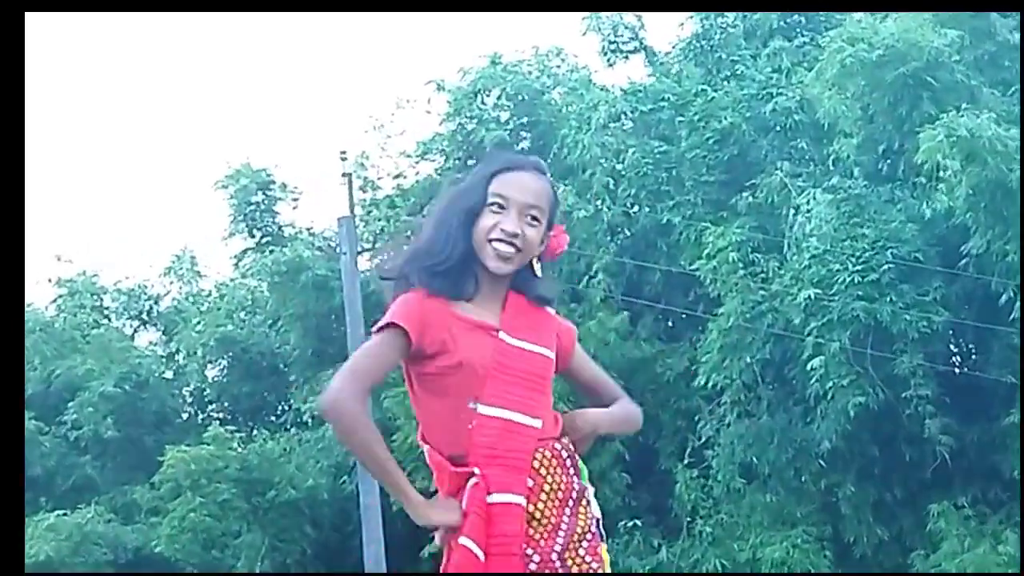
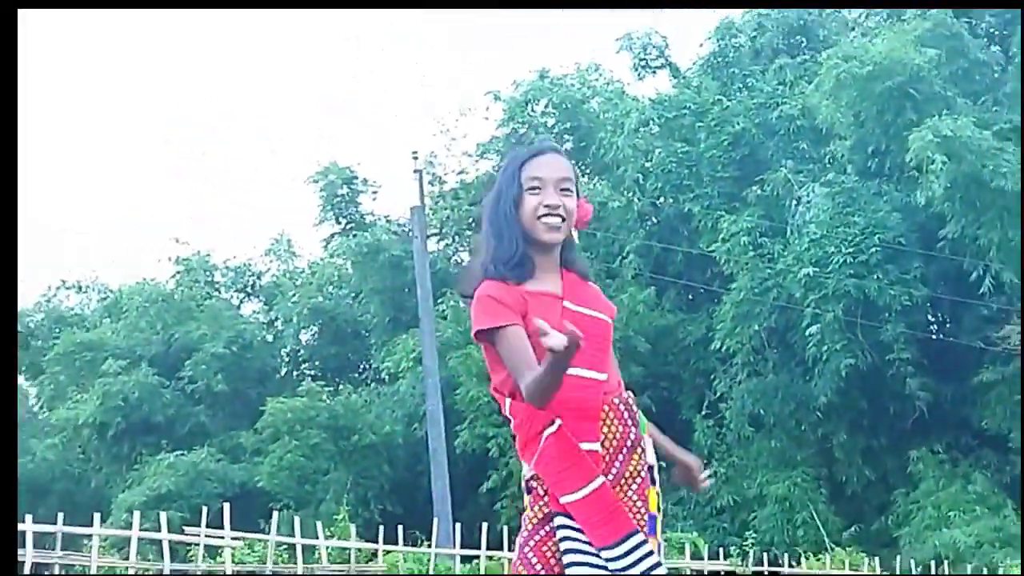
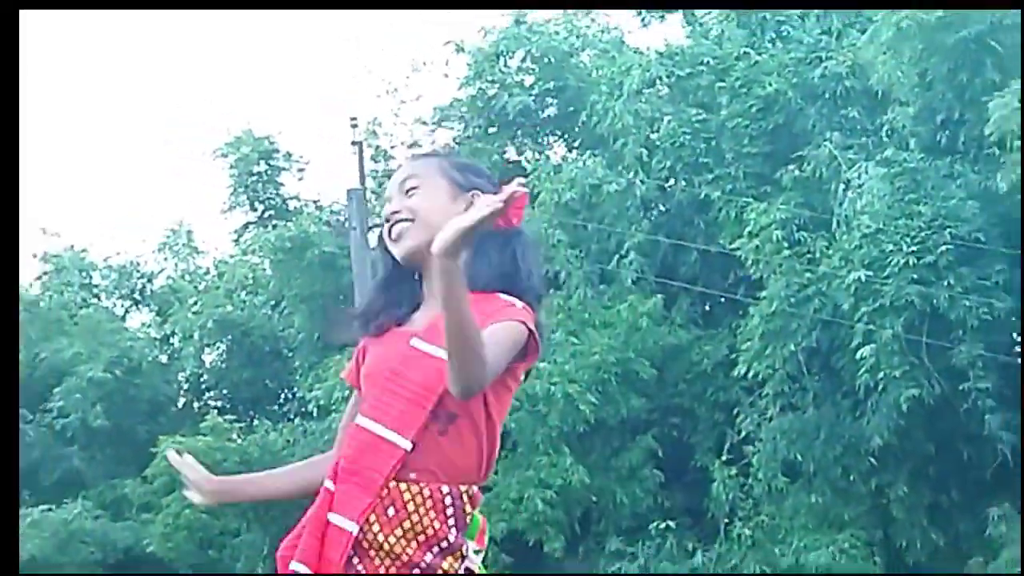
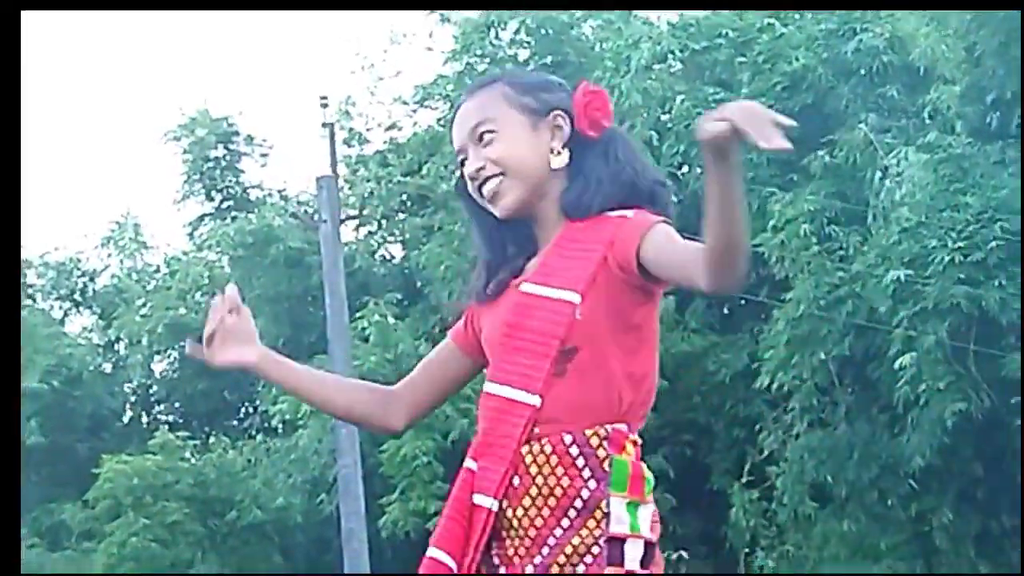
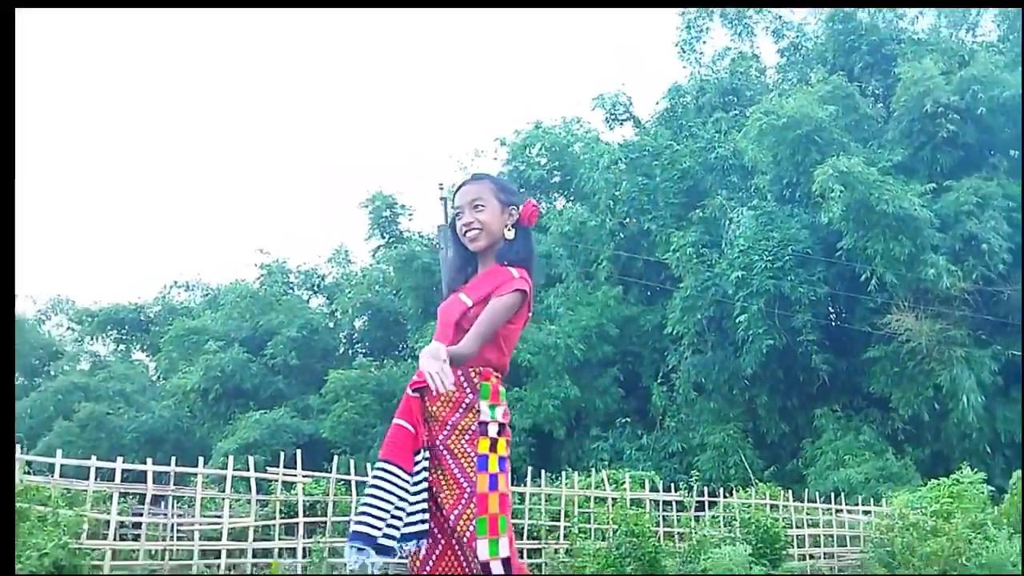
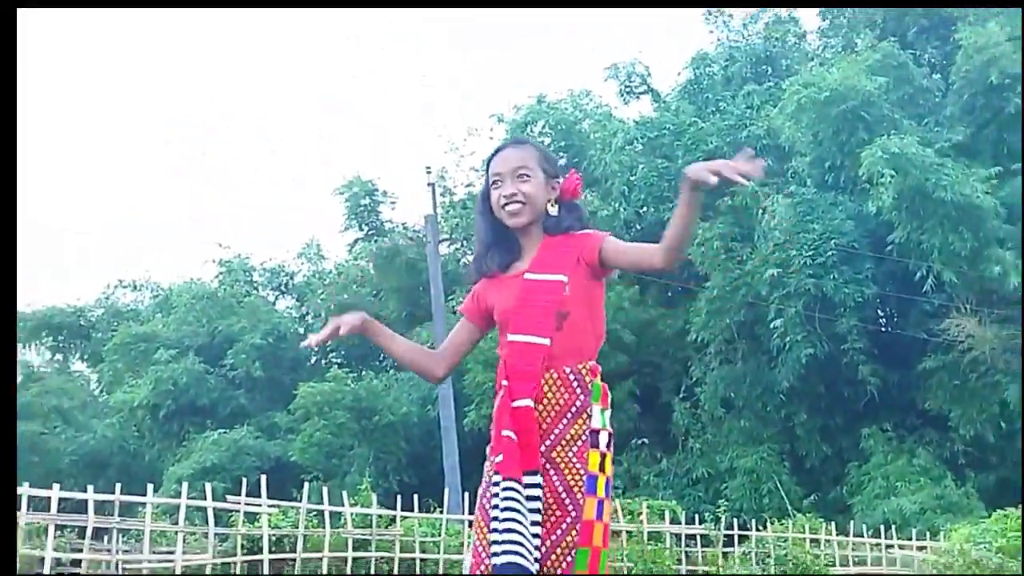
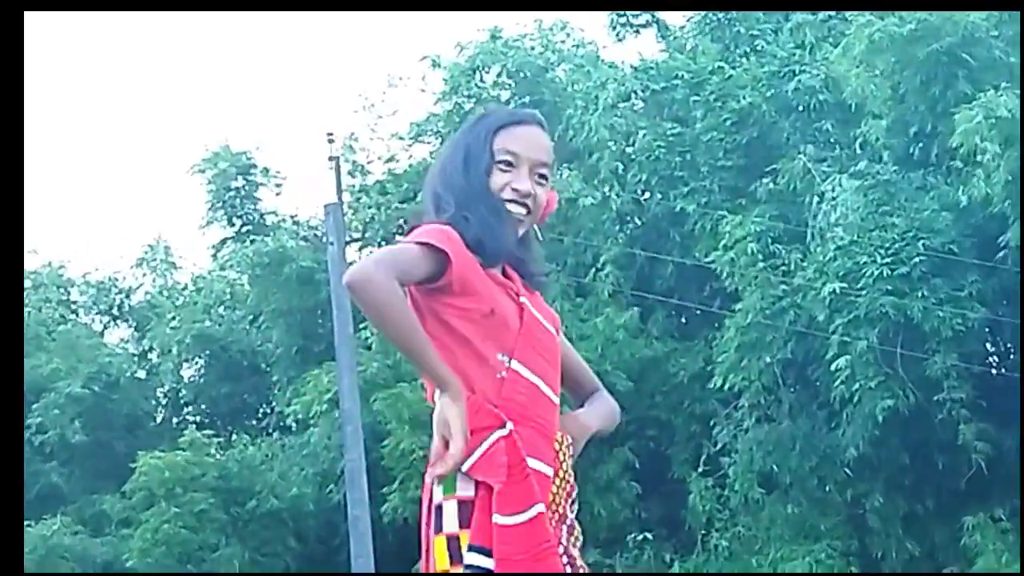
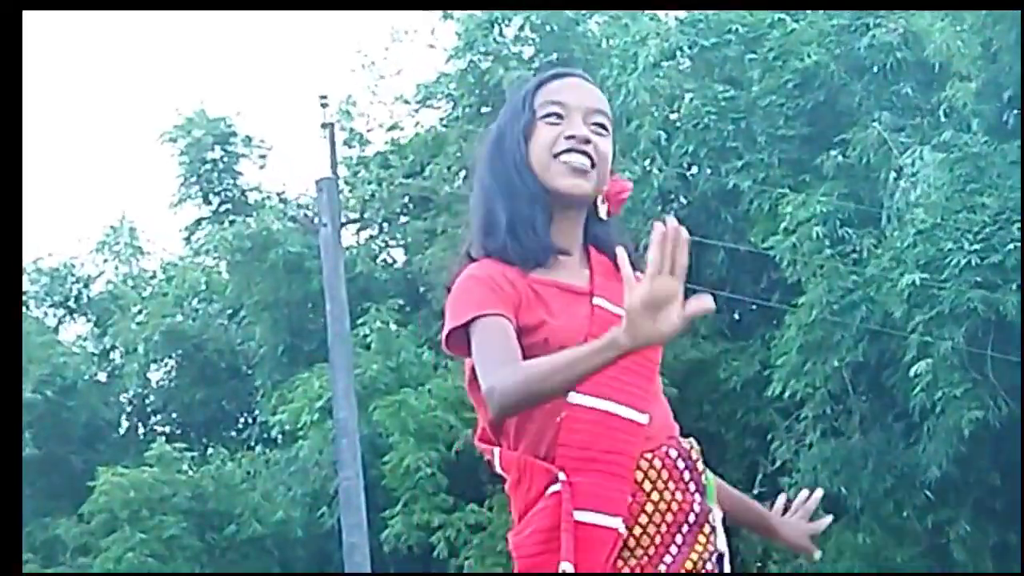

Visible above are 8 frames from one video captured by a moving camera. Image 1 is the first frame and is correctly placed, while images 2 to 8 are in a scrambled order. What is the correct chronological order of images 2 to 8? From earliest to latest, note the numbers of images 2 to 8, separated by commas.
7, 8, 4, 3, 2, 6, 5
